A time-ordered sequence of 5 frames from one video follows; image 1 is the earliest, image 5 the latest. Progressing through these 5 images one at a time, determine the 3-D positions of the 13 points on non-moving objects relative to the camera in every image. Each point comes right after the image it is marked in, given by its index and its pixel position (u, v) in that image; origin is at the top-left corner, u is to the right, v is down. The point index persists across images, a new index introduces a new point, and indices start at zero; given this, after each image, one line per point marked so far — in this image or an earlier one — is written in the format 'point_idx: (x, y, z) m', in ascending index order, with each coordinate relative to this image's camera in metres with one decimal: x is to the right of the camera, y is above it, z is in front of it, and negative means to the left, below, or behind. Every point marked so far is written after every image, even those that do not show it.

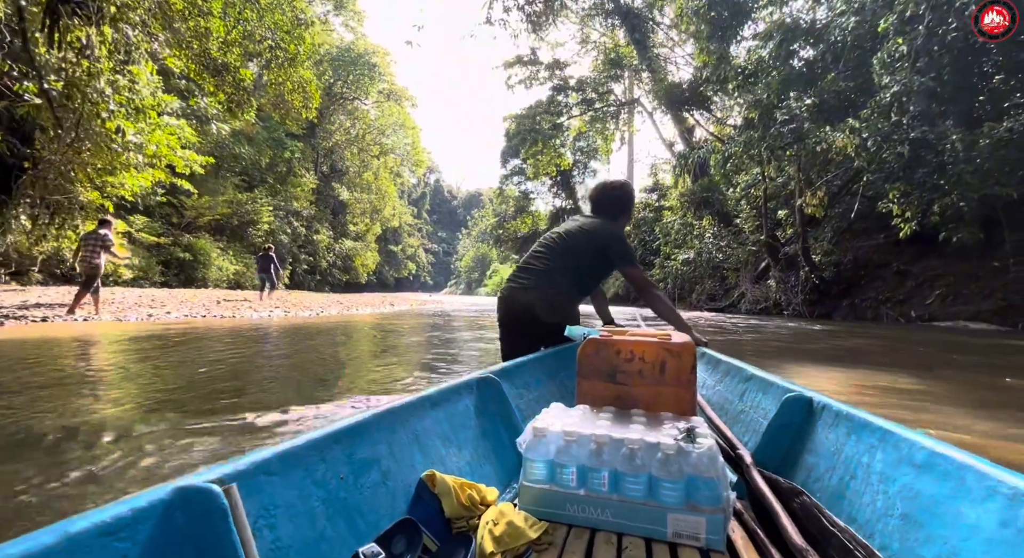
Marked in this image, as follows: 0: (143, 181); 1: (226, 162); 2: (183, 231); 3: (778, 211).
0: (-6.8, +1.8, +9.3) m
1: (-8.9, +3.7, +15.8) m
2: (-10.0, +1.5, +14.9) m
3: (+6.7, +1.7, +12.5) m
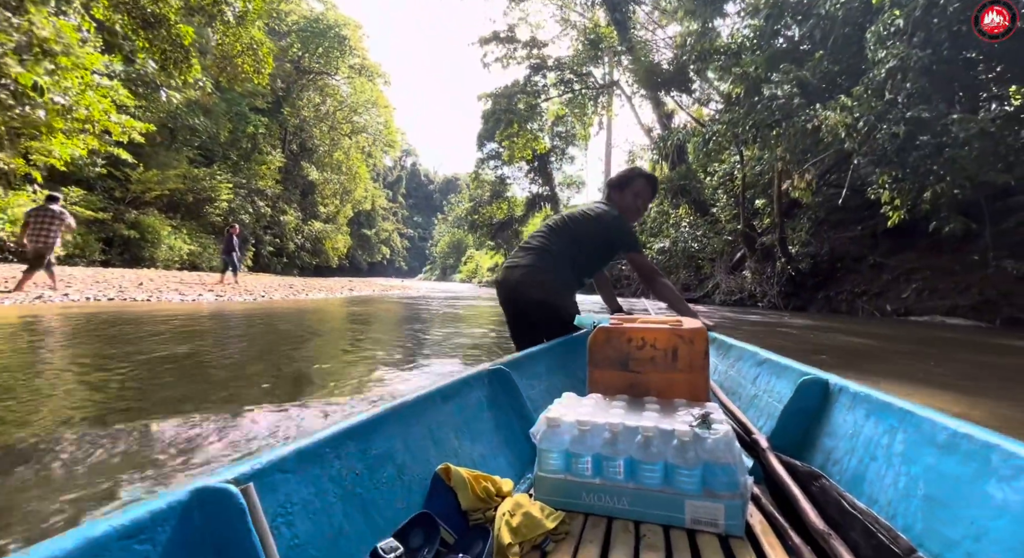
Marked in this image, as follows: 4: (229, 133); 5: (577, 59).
0: (-7.3, +2.2, +8.5) m
1: (-9.7, +4.3, +14.8) m
2: (-10.7, +2.0, +14.0) m
3: (+6.0, +2.0, +12.3) m
4: (-10.7, +5.5, +19.1) m
5: (+1.9, +6.6, +15.2) m
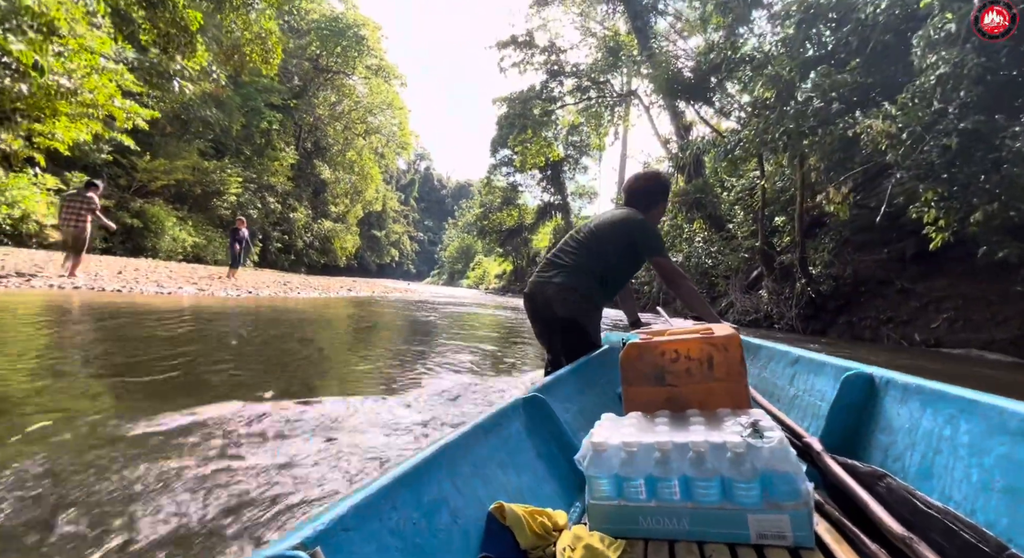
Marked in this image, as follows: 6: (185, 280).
0: (-7.1, +2.4, +8.4) m
1: (-9.3, +4.5, +14.7) m
2: (-10.5, +2.3, +13.9) m
3: (+6.2, +1.5, +11.9) m
4: (-10.2, +5.7, +19.1) m
5: (+2.4, +6.3, +14.9) m
6: (-7.3, 0.0, +11.2) m
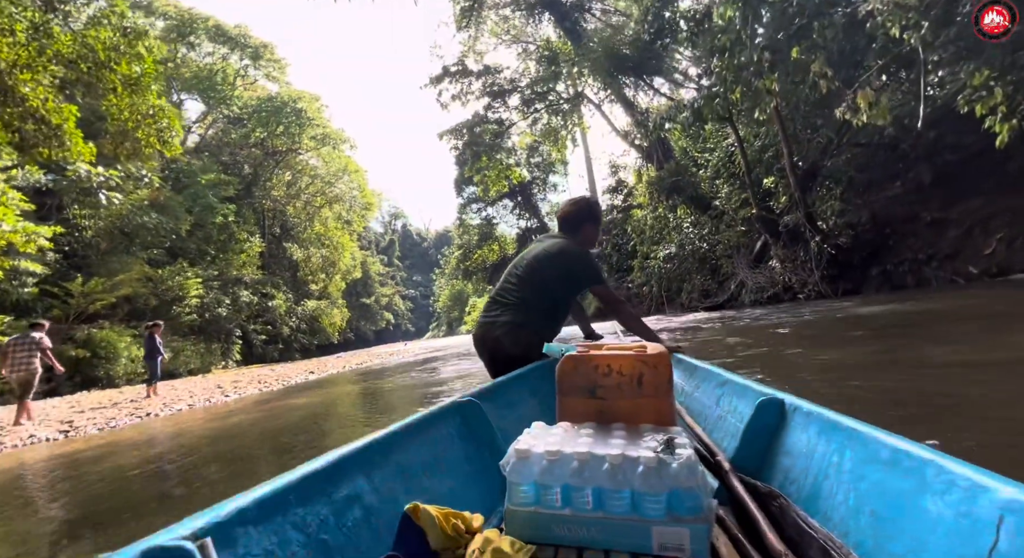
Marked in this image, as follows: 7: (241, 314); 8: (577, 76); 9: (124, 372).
0: (-7.7, +0.1, +7.5) m
1: (-10.3, +1.2, +13.9) m
2: (-10.9, -1.1, +13.0) m
3: (+5.5, +2.1, +11.2) m
4: (-11.4, +1.9, +18.3) m
5: (+0.7, +5.7, +14.4) m
6: (-7.3, -2.4, +10.2) m
7: (-10.6, -1.4, +19.8) m
8: (+1.7, +5.3, +13.4) m
9: (-9.7, -2.3, +12.8) m
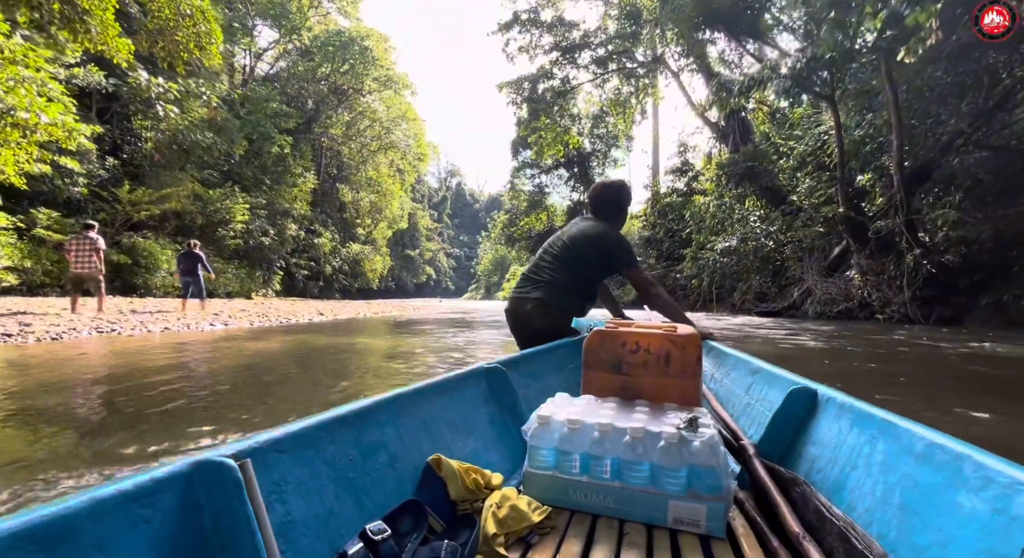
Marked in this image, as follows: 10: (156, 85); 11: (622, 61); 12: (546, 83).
0: (-7.0, +1.7, +7.5) m
1: (-8.8, +3.5, +14.1) m
2: (-9.9, +1.2, +13.3) m
3: (+6.6, +1.9, +9.9) m
4: (-9.5, +4.6, +18.5) m
5: (+2.7, +6.3, +13.3) m
6: (-6.7, -0.8, +10.3) m
7: (-9.0, +1.3, +20.1) m
8: (+3.5, +5.7, +12.3) m
9: (-8.9, -0.2, +13.1) m
10: (-7.3, +3.8, +10.5) m
11: (+3.0, +5.8, +13.9) m
12: (+1.0, +5.5, +14.4) m
